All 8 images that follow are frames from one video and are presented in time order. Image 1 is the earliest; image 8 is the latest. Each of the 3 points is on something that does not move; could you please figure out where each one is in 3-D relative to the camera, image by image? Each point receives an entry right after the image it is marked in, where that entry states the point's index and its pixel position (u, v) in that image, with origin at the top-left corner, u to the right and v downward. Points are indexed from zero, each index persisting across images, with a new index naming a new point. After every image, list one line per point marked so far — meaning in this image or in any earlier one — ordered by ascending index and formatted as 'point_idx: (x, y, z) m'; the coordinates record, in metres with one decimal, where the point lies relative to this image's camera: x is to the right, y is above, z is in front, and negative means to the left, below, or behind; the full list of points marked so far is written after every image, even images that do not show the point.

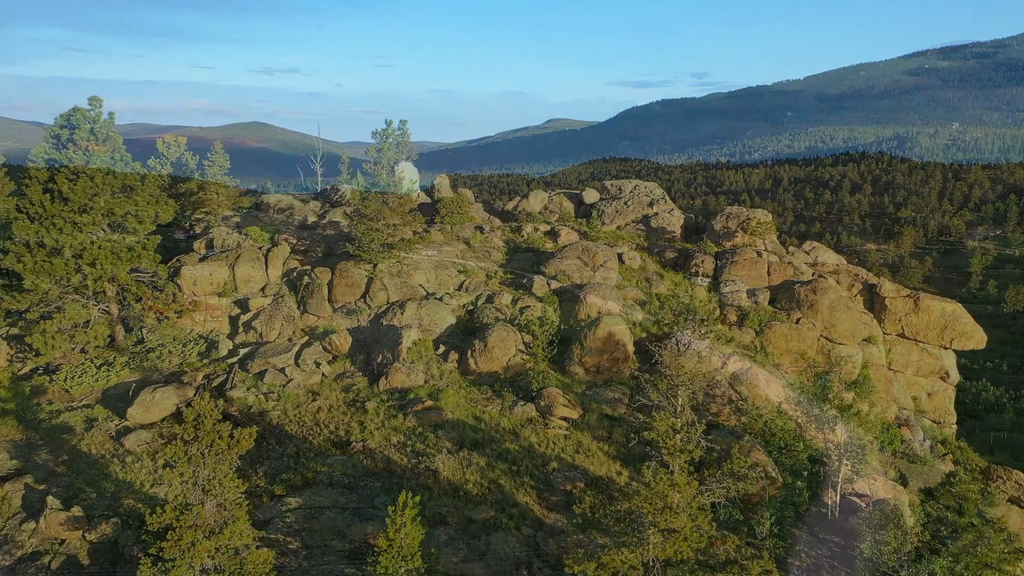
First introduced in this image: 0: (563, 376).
0: (+1.1, -1.9, +12.1) m
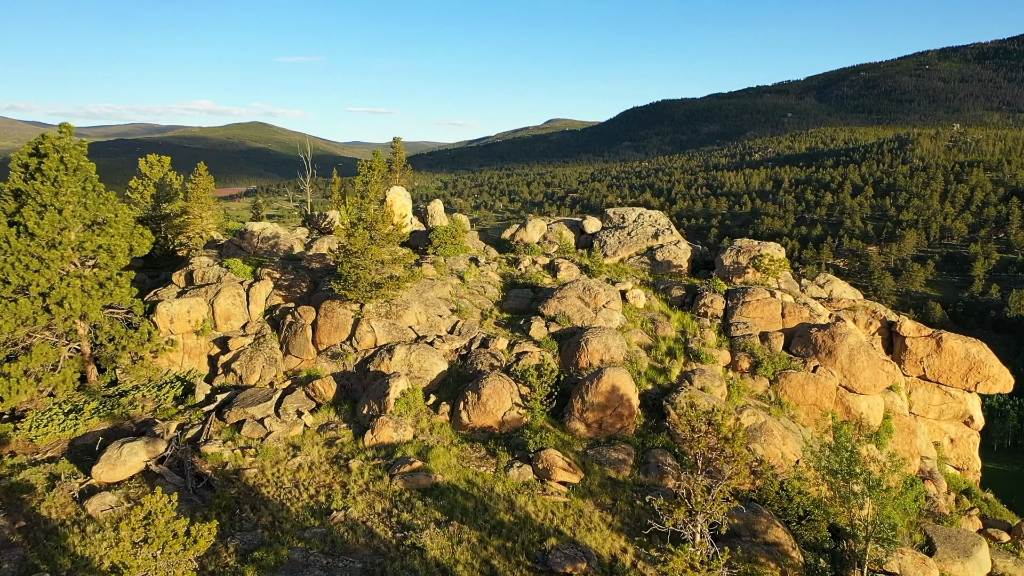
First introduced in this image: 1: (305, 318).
0: (+1.0, -2.9, +11.2) m
1: (-5.1, -0.8, +13.7) m
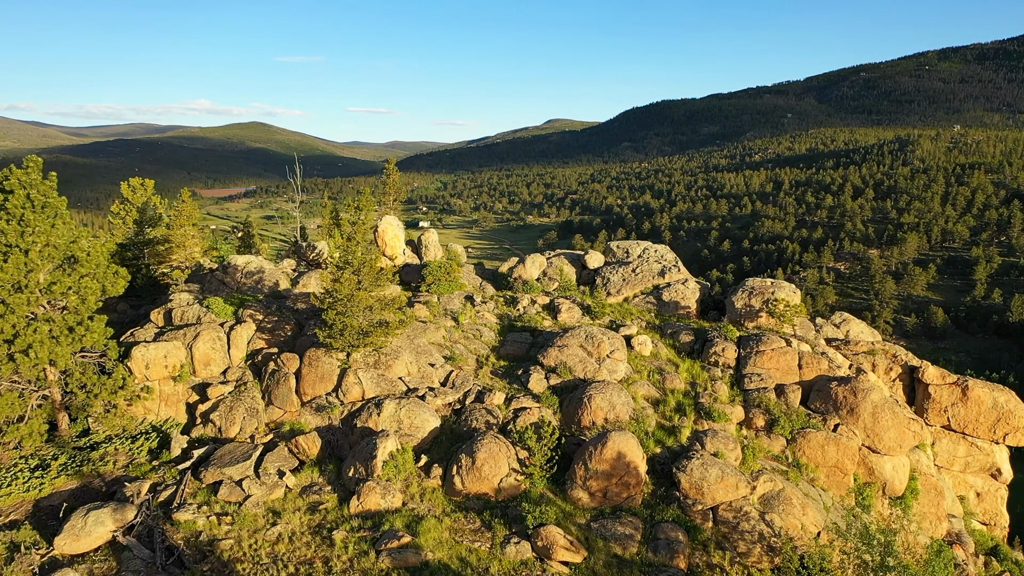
0: (+1.0, -4.0, +10.3) m
1: (-5.2, -1.8, +12.9) m
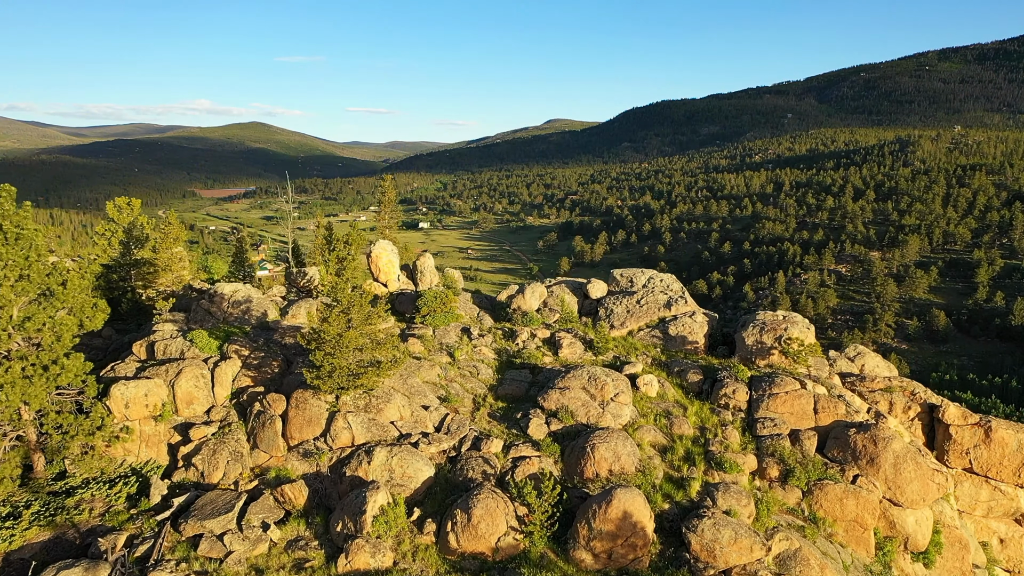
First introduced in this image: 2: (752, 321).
0: (+0.9, -4.8, +9.6) m
1: (-5.2, -2.6, +12.2) m
2: (+5.7, -0.8, +13.3) m
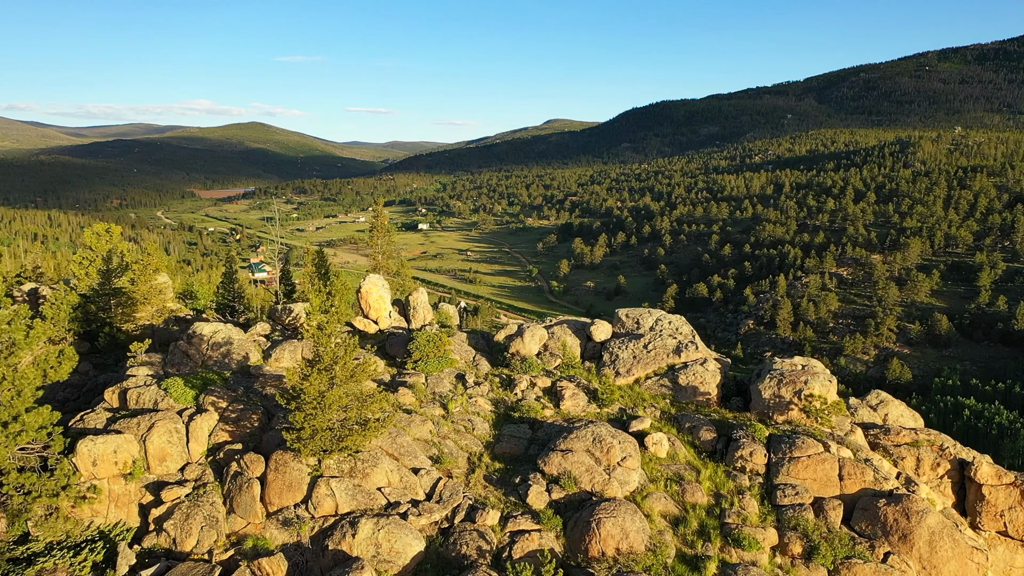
0: (+0.9, -5.8, +8.7) m
1: (-5.2, -3.7, +11.3) m
2: (+5.7, -1.8, +12.3) m
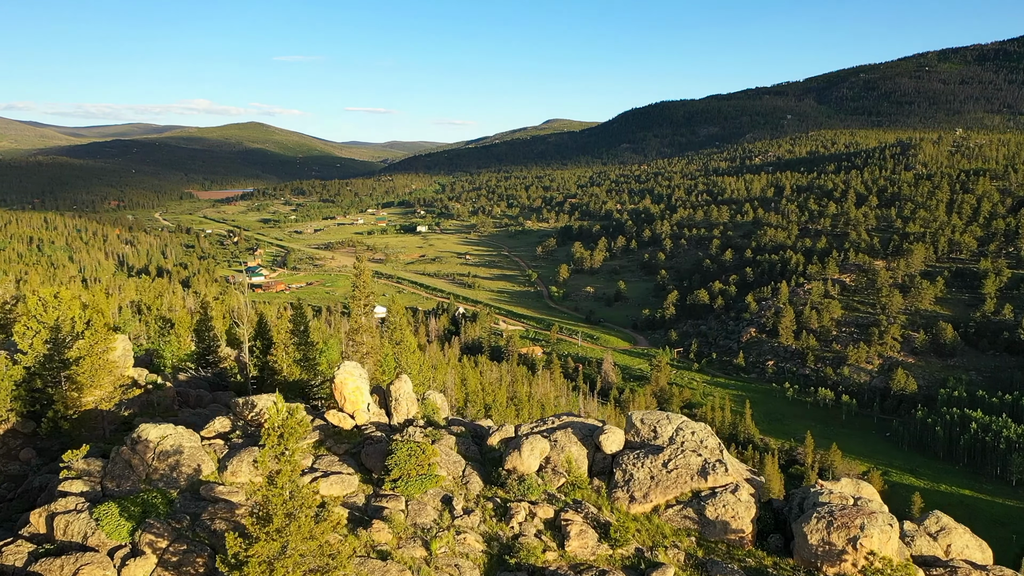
0: (+0.8, -8.0, +6.7) m
1: (-5.3, -5.8, +9.3) m
2: (+5.6, -3.9, +10.4) m
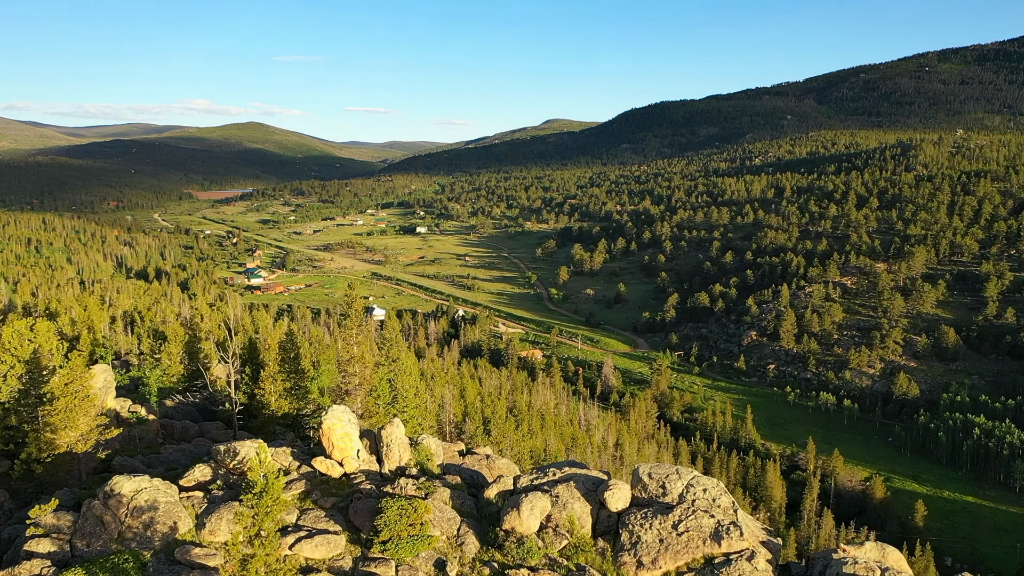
0: (+0.8, -8.9, +5.9) m
1: (-5.3, -6.7, +8.5) m
2: (+5.6, -4.8, +9.6) m
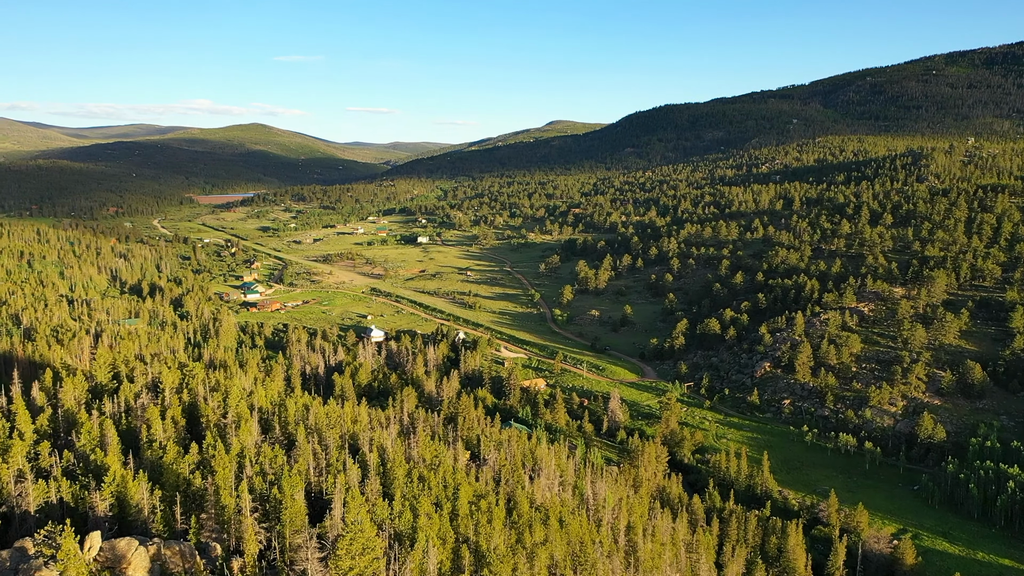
0: (+0.5, -16.3, -0.7) m
1: (-5.6, -14.1, +1.9) m
2: (+5.4, -12.3, +2.9) m
